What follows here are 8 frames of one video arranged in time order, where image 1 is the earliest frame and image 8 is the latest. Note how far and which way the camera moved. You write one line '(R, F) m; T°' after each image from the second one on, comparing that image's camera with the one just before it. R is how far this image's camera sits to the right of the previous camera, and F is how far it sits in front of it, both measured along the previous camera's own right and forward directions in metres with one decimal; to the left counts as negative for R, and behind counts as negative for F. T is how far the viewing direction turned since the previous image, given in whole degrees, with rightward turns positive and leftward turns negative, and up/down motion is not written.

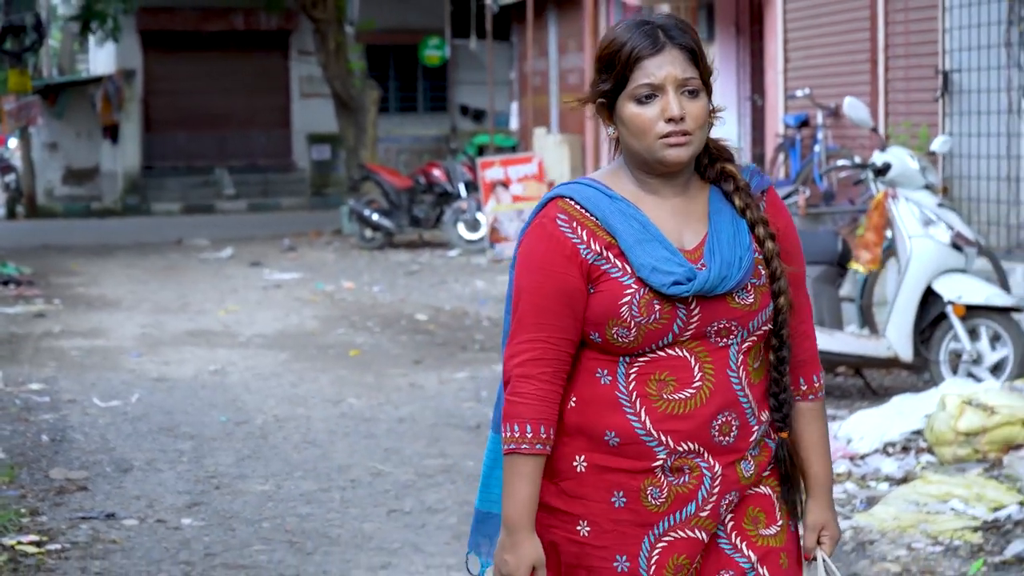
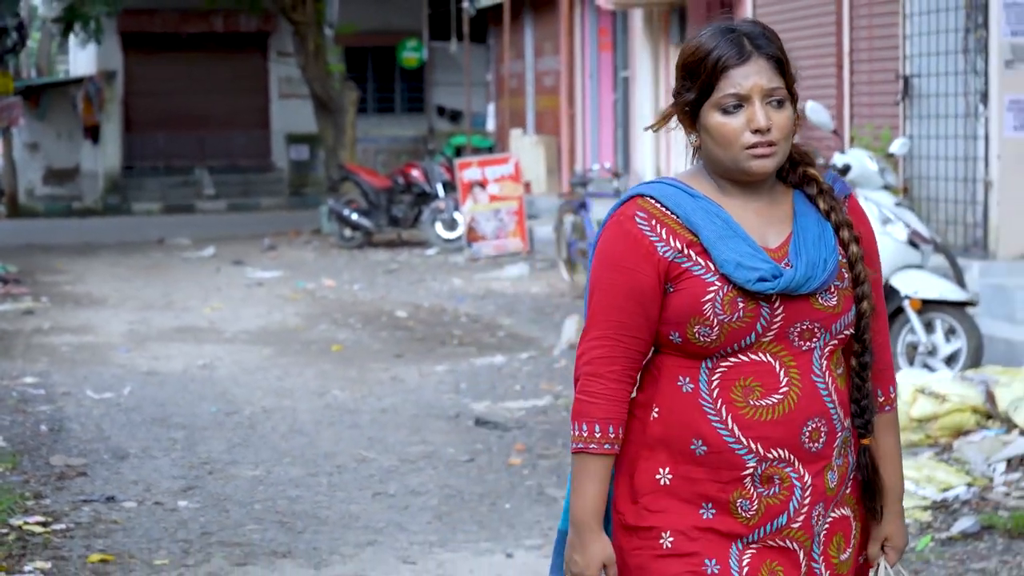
(0.0, -0.3) m; +1°
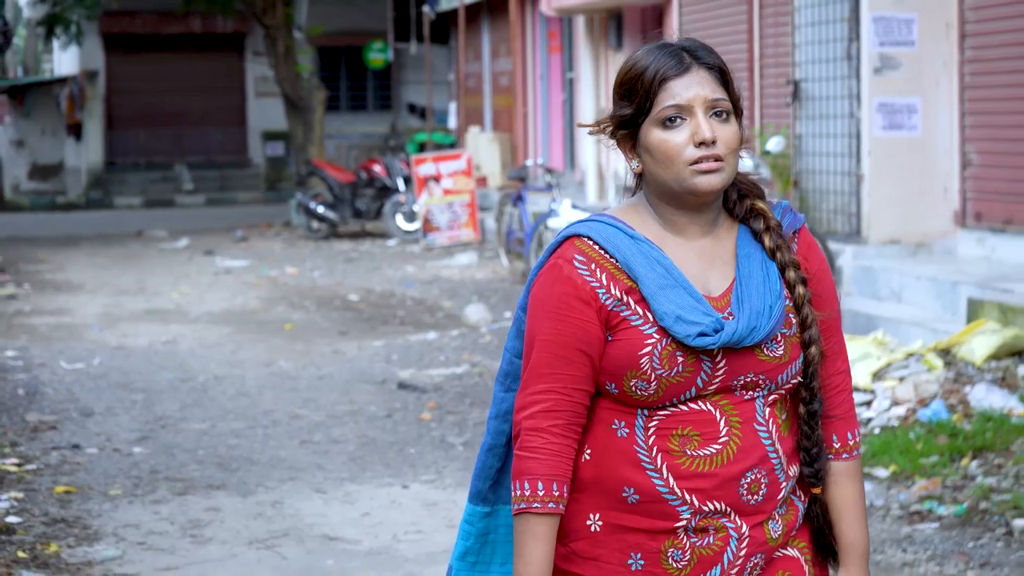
(+0.4, -1.0) m; 0°
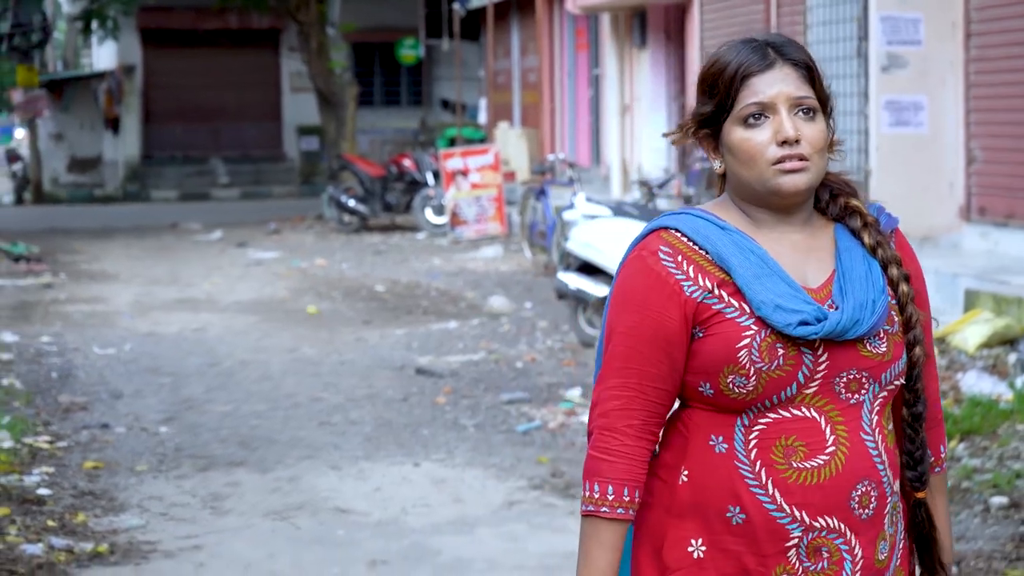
(+0.1, -0.3) m; -1°
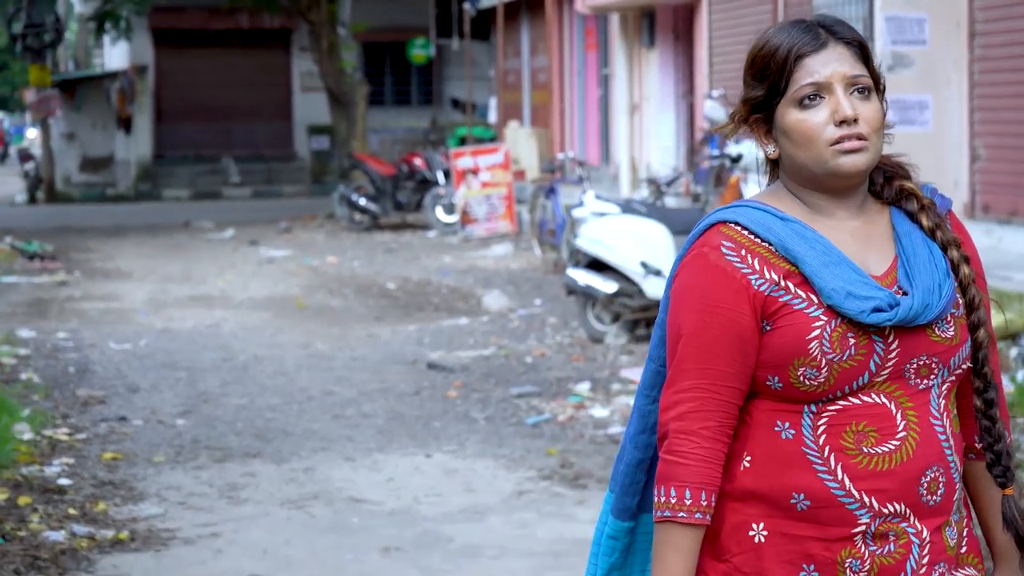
(0.0, -0.1) m; 0°
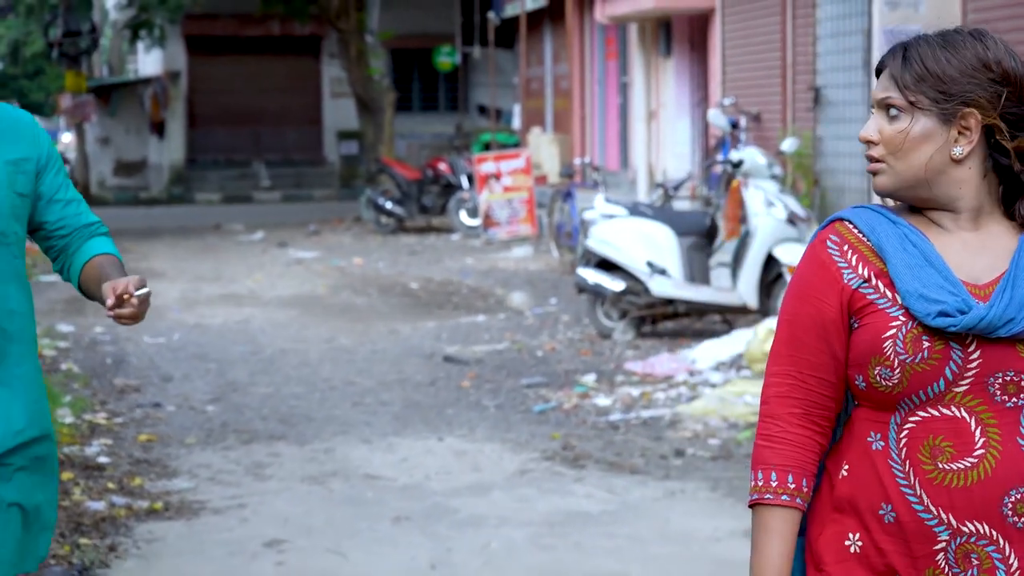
(+0.1, -0.5) m; -1°
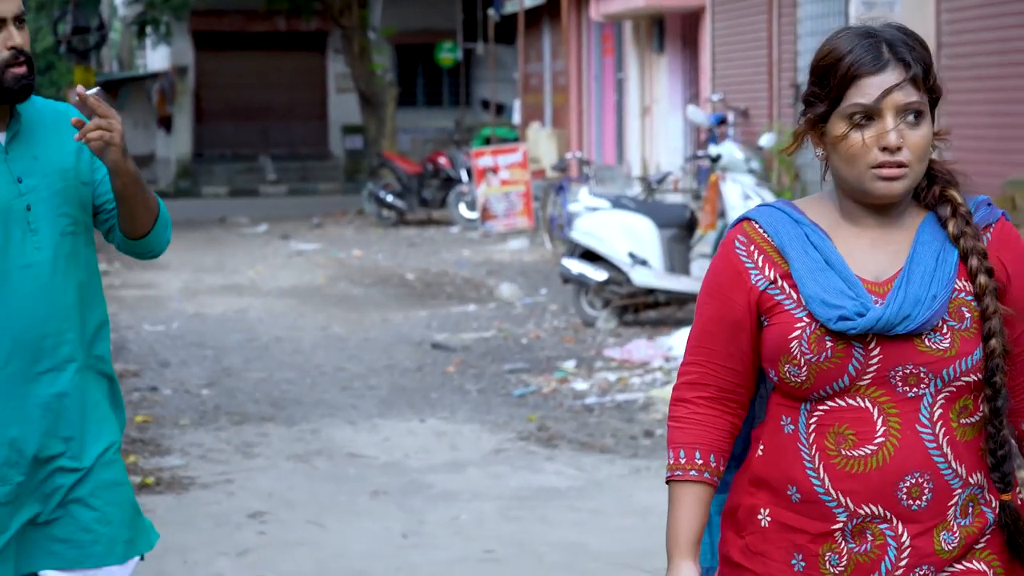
(+0.2, -0.3) m; 0°
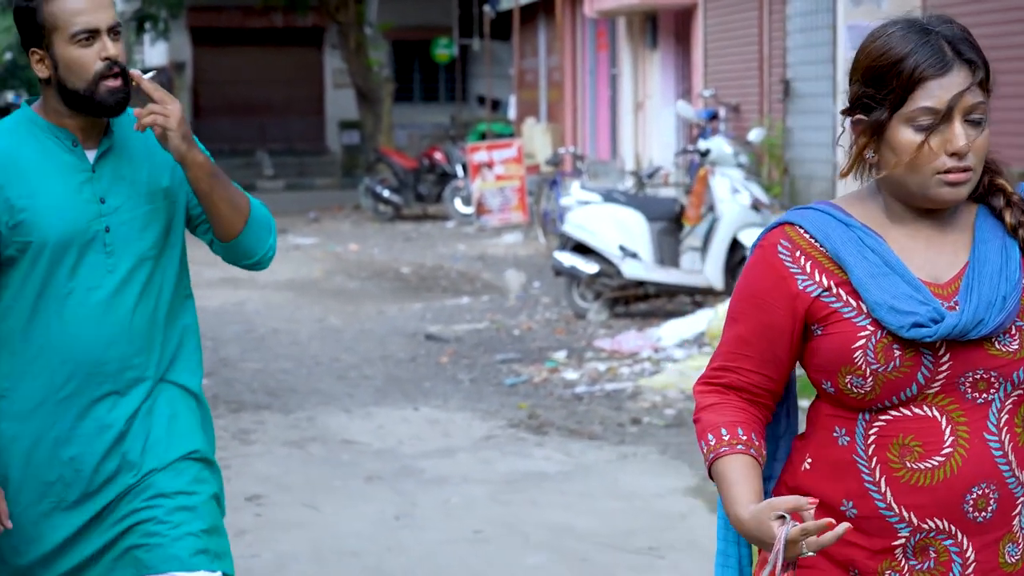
(0.0, -0.2) m; 0°
